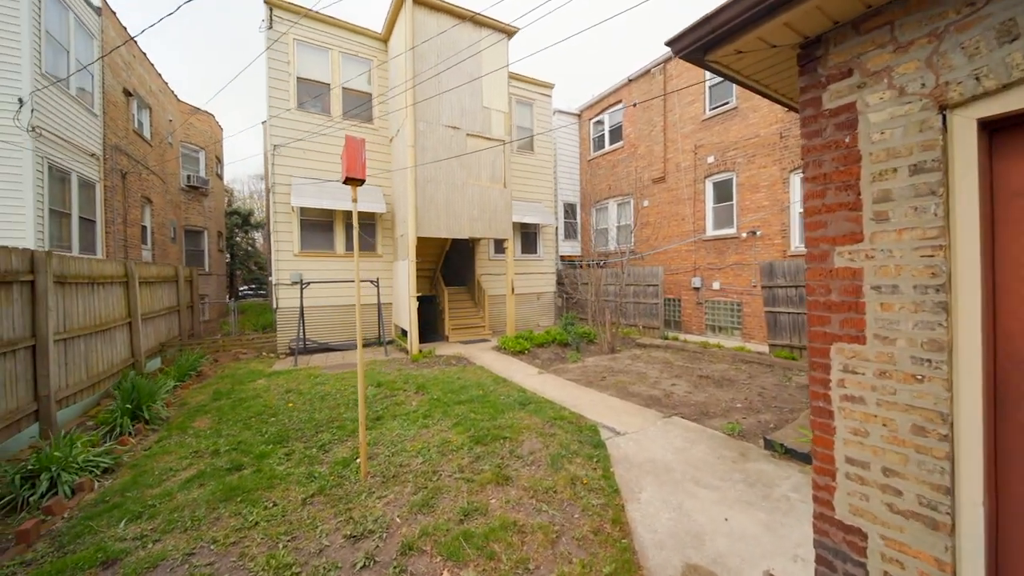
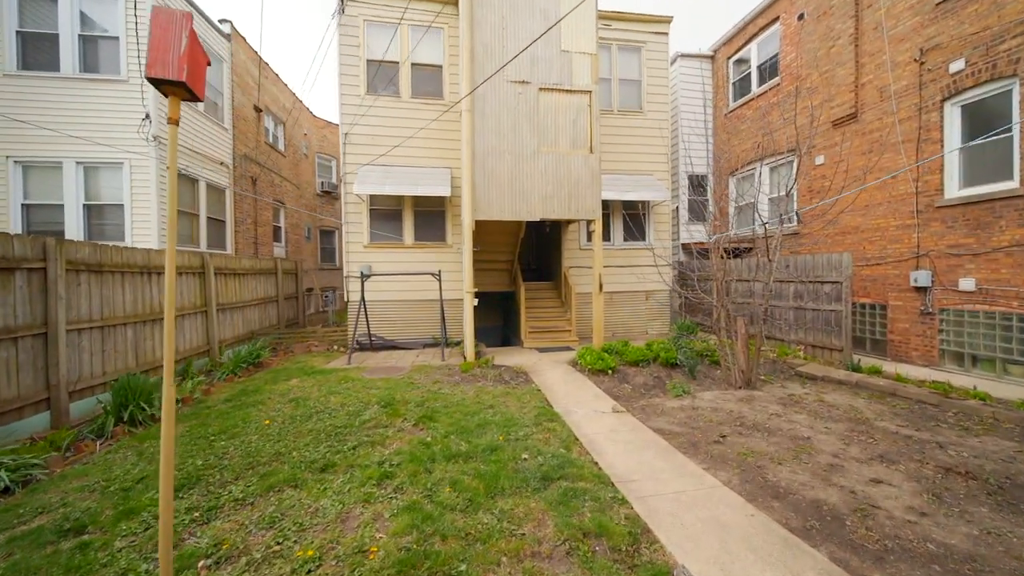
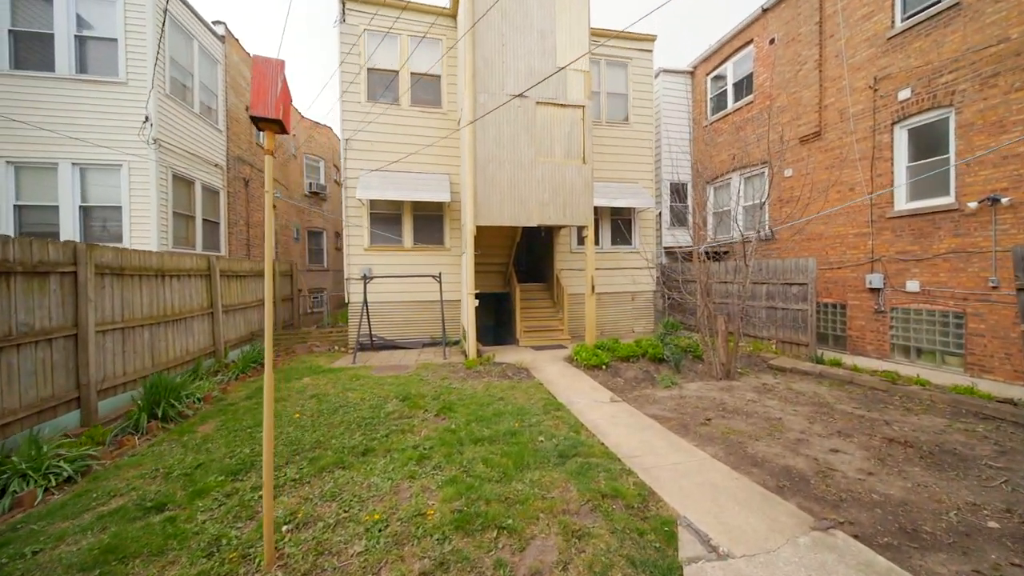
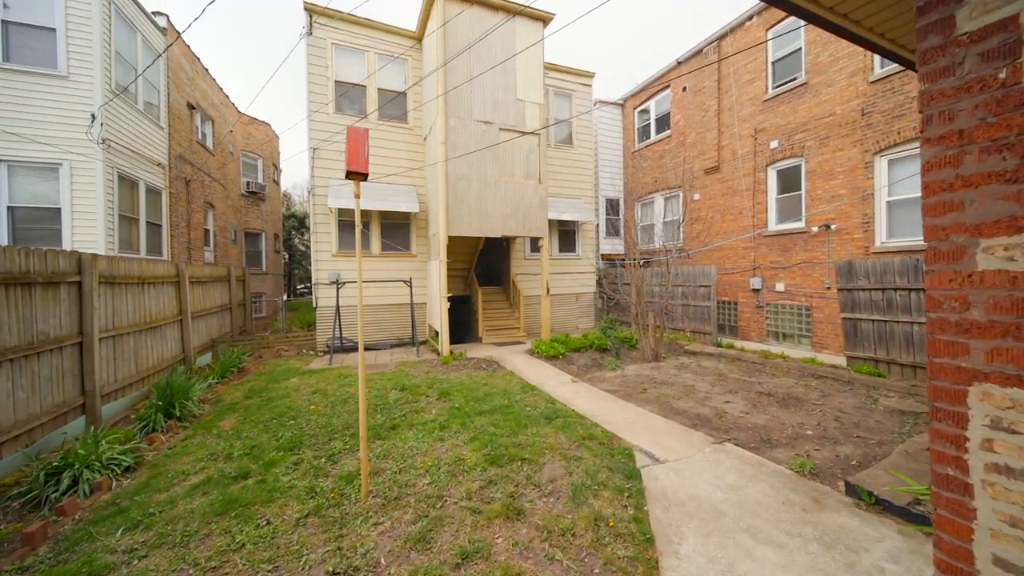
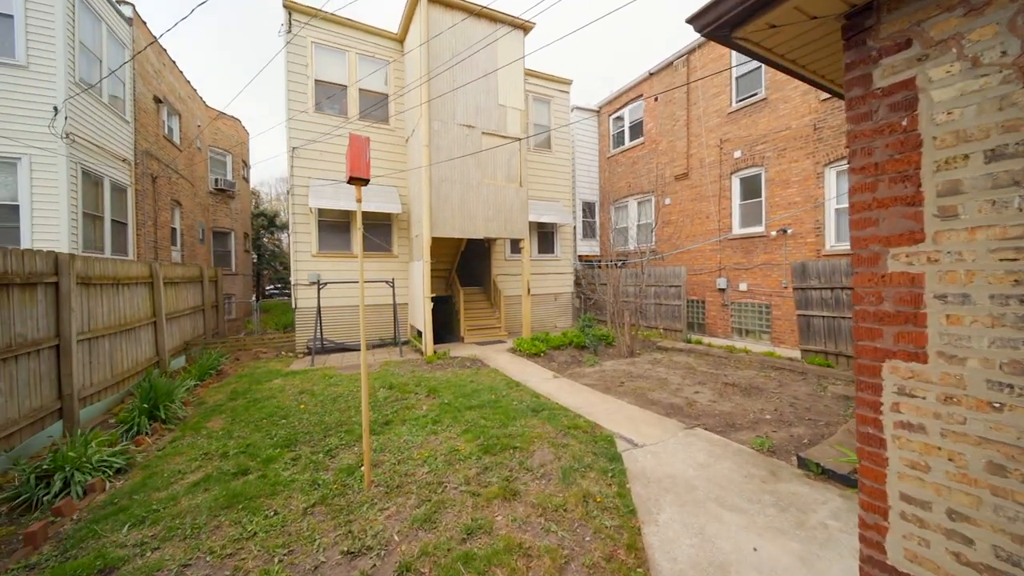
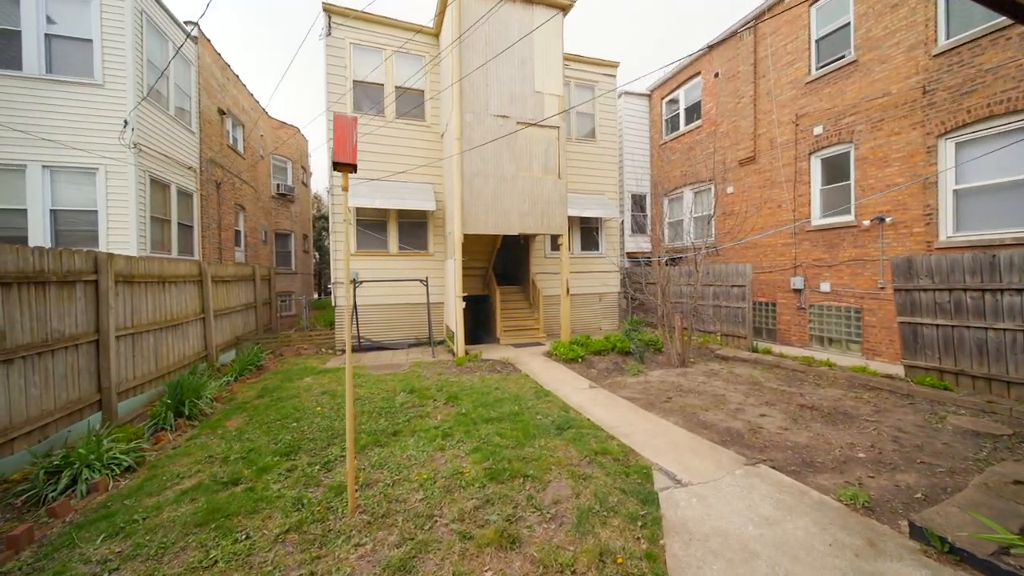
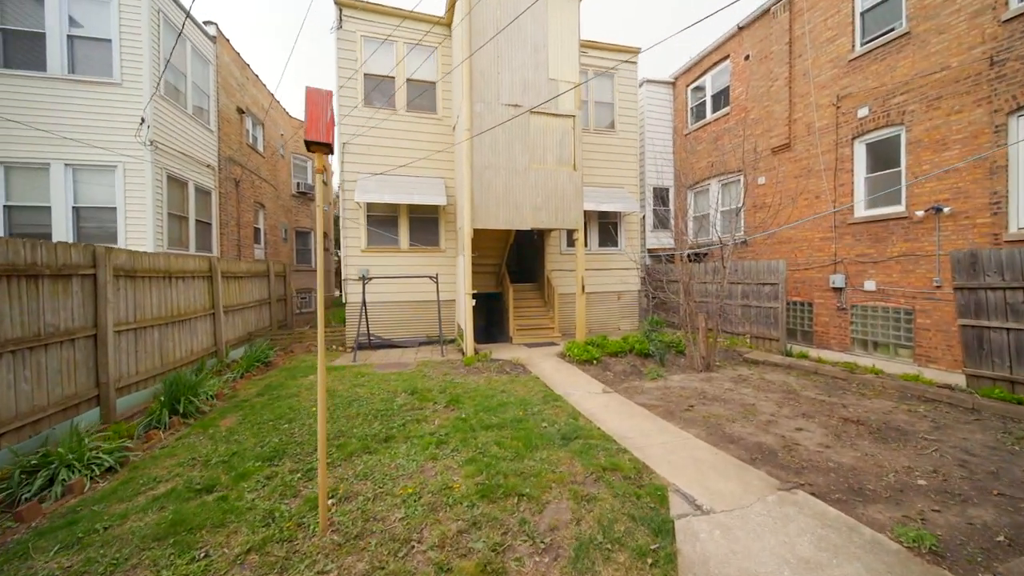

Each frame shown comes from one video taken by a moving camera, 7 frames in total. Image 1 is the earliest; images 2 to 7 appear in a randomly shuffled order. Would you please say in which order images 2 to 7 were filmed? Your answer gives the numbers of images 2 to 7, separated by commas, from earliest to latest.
5, 4, 6, 7, 3, 2
